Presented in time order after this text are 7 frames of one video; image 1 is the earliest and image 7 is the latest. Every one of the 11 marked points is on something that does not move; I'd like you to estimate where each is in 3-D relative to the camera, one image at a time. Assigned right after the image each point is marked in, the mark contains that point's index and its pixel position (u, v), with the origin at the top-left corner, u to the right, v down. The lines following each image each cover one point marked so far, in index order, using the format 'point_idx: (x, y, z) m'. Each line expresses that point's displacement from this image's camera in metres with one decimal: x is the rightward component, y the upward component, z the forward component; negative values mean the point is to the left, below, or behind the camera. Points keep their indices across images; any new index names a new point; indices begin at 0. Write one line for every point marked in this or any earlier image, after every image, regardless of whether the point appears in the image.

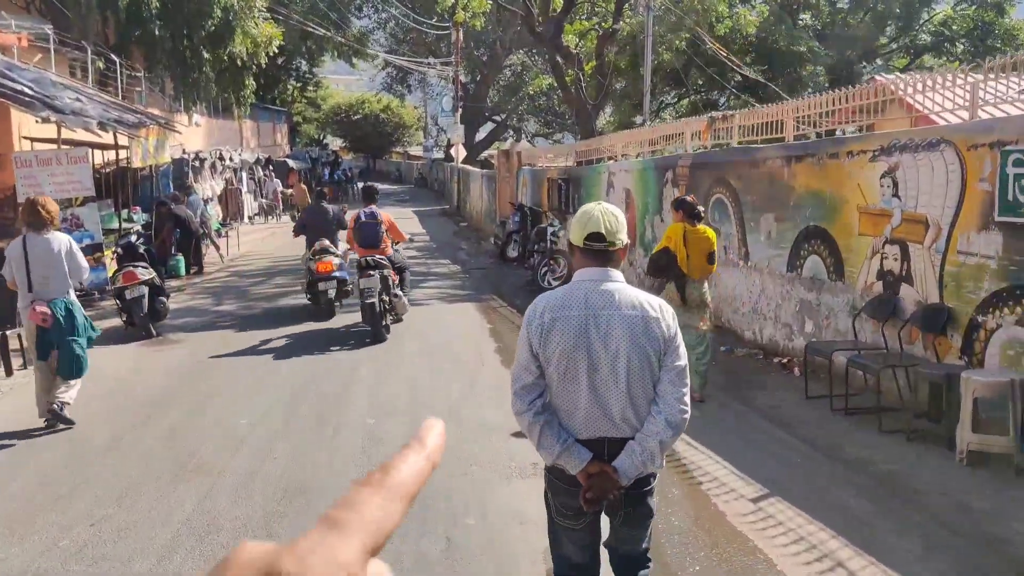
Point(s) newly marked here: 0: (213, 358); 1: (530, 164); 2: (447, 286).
0: (-2.9, -0.7, +8.9) m
1: (+0.4, +2.7, +19.7) m
2: (-1.0, +0.1, +14.4) m
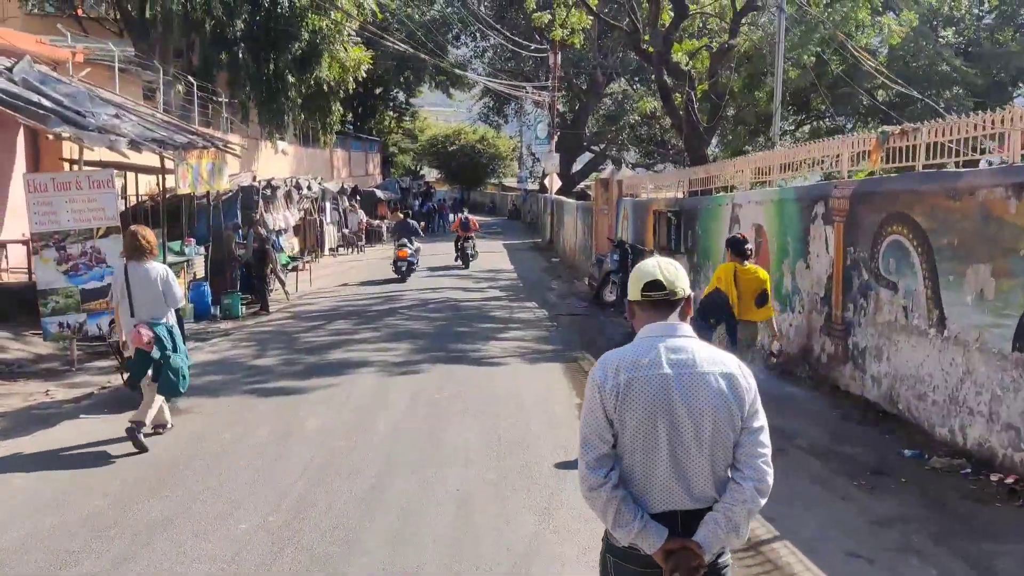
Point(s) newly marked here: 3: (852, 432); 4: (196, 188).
0: (-2.2, -1.1, +6.8) m
1: (+2.3, +1.7, +17.3) m
2: (+0.3, -0.6, +12.1) m
3: (+2.6, -1.1, +7.1) m
4: (-4.6, +1.4, +13.3) m
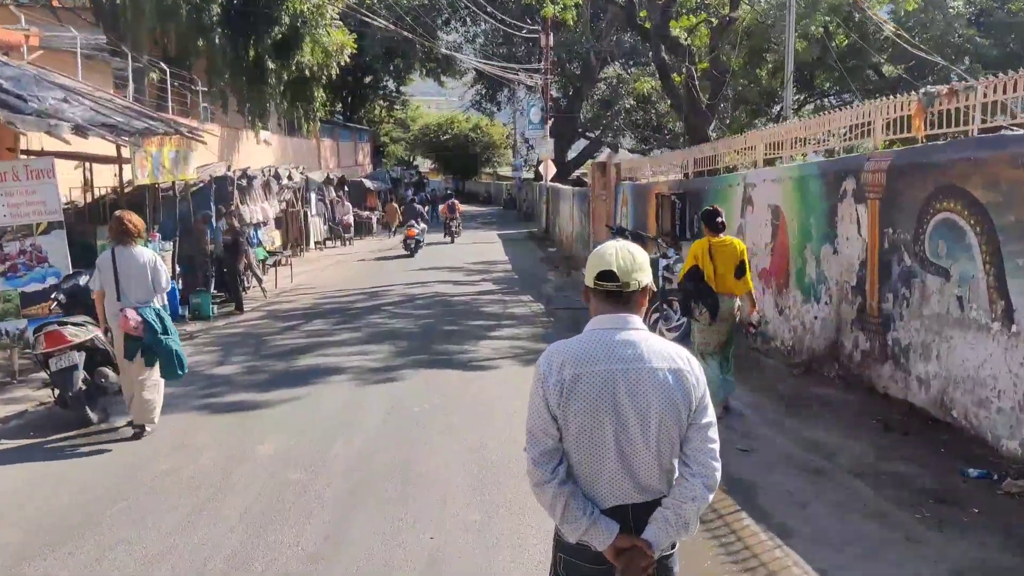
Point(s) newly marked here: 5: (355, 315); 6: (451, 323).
0: (-2.3, -1.1, +5.8) m
1: (+2.1, +1.9, +16.2) m
2: (+0.2, -0.5, +11.1) m
3: (+2.6, -1.0, +6.1) m
4: (-4.8, +1.4, +12.2) m
5: (-2.2, -0.4, +12.8) m
6: (-0.8, -0.5, +11.8) m
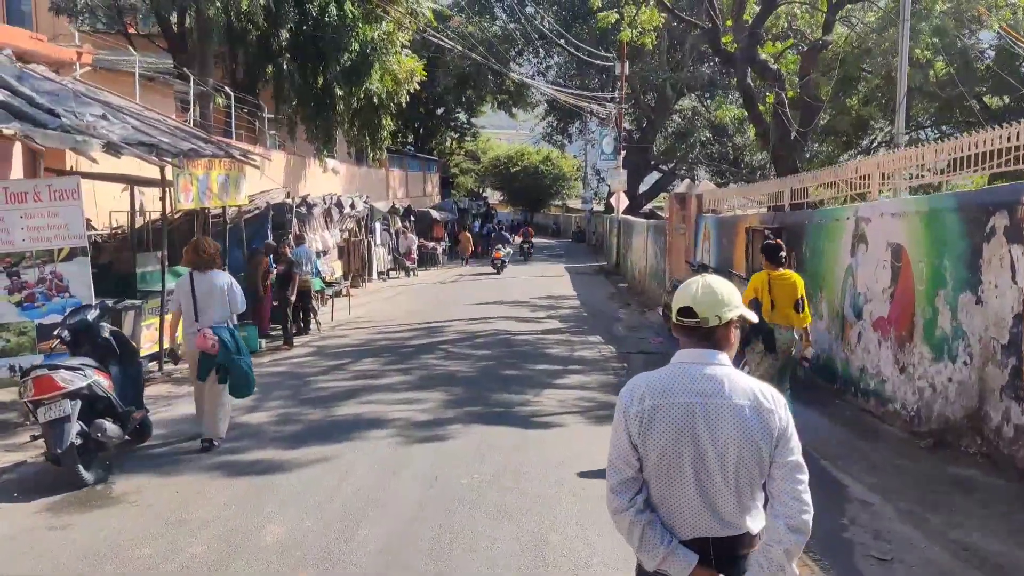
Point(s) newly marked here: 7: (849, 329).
0: (-1.9, -1.4, +4.7) m
1: (+3.3, +1.2, +14.9) m
2: (+0.9, -1.0, +9.8) m
3: (+2.9, -1.4, +4.6) m
4: (-3.9, +1.0, +11.4) m
5: (-1.3, -0.8, +11.8) m
6: (0.0, -0.9, +10.7) m
7: (+3.2, -0.4, +8.7) m
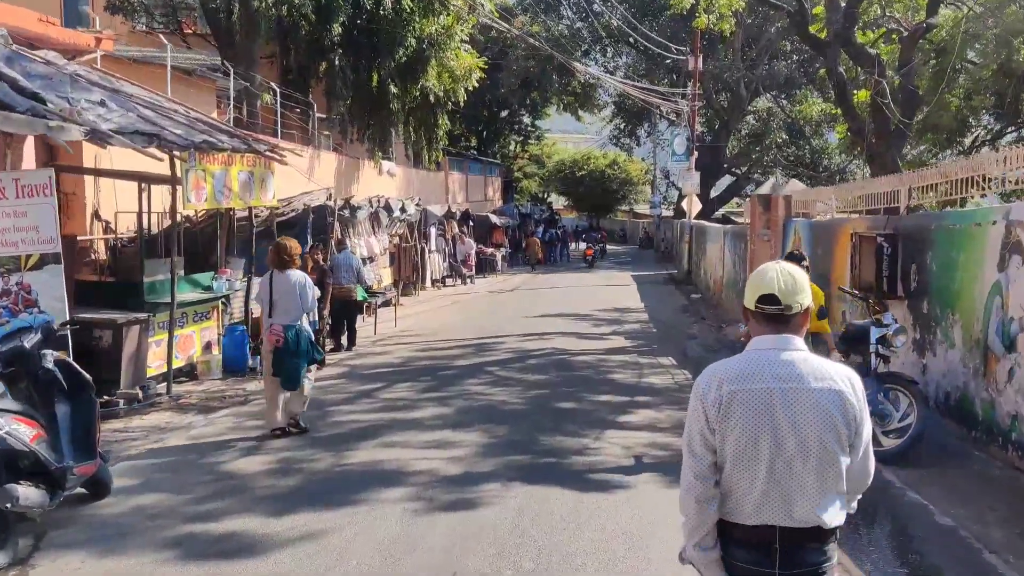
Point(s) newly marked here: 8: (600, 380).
0: (-1.8, -1.5, +3.2) m
1: (+4.2, +1.0, +13.0) m
2: (+1.4, -1.2, +8.1) m
3: (+3.0, -1.5, +2.8) m
4: (-3.3, +0.9, +10.1) m
5: (-0.7, -1.0, +10.2) m
6: (+0.6, -1.1, +9.0) m
7: (+3.6, -0.6, +6.8) m
8: (+1.0, -1.0, +10.1) m
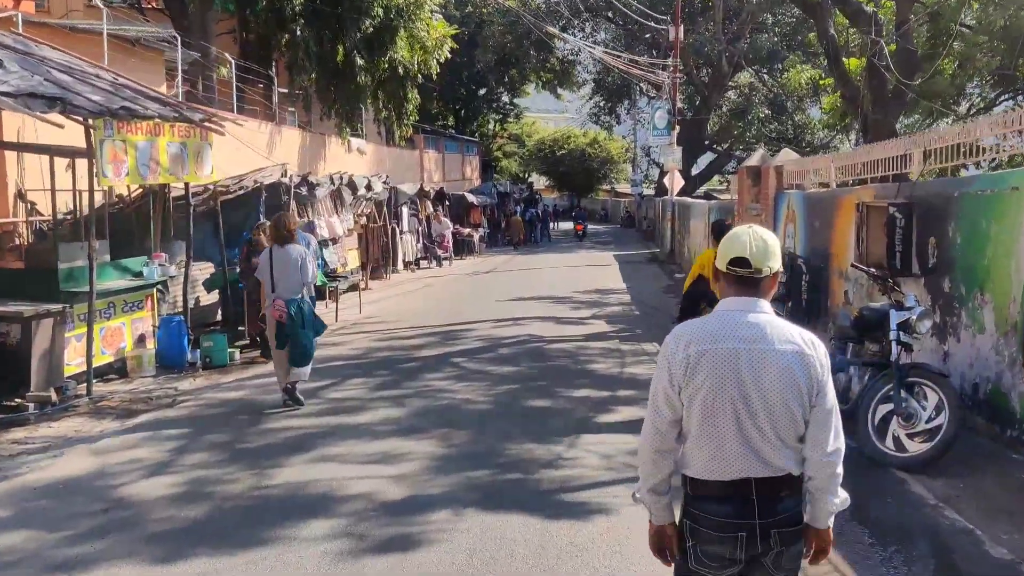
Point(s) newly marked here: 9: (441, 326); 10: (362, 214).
0: (-2.0, -1.5, +2.1) m
1: (+3.7, +1.3, +12.0) m
2: (+1.1, -1.0, +7.1) m
3: (+2.8, -1.4, +1.8) m
4: (-3.6, +1.0, +8.9) m
5: (-1.0, -0.8, +9.1) m
6: (+0.3, -0.9, +8.0) m
7: (+3.3, -0.4, +5.8) m
8: (+0.7, -0.8, +9.1) m
9: (-1.0, -0.5, +12.7) m
10: (-3.1, +1.5, +18.9) m
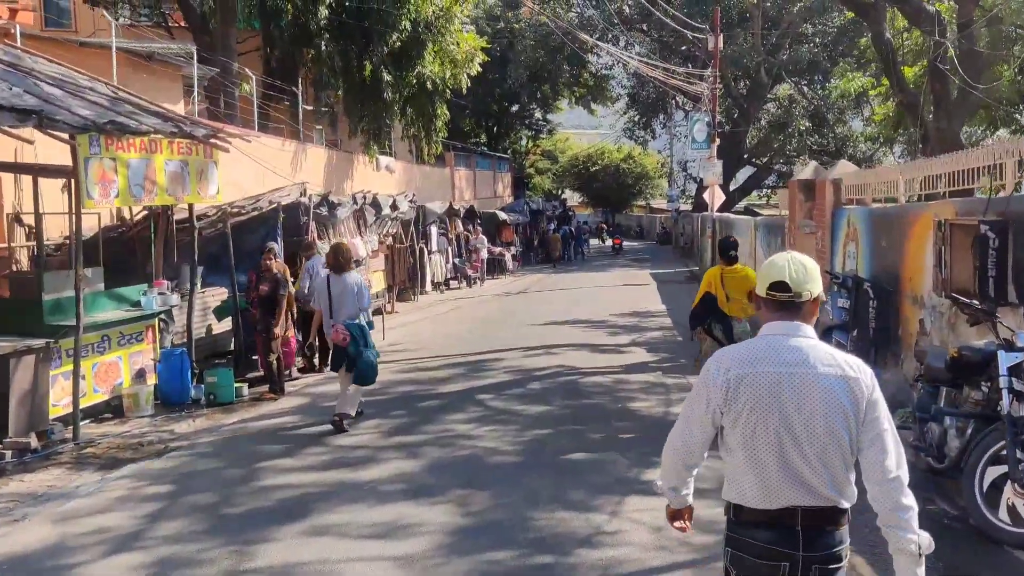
0: (-2.0, -1.6, +1.2) m
1: (+4.1, +1.0, +10.9) m
2: (+1.3, -1.2, +6.0) m
3: (+2.9, -1.6, +0.7) m
4: (-3.3, +0.8, +8.1) m
5: (-0.7, -1.1, +8.2) m
6: (+0.5, -1.2, +7.0) m
7: (+3.5, -0.6, +4.7) m
8: (+0.9, -1.1, +8.1) m
9: (-0.6, -0.9, +11.8) m
10: (-2.4, +1.1, +18.0) m
